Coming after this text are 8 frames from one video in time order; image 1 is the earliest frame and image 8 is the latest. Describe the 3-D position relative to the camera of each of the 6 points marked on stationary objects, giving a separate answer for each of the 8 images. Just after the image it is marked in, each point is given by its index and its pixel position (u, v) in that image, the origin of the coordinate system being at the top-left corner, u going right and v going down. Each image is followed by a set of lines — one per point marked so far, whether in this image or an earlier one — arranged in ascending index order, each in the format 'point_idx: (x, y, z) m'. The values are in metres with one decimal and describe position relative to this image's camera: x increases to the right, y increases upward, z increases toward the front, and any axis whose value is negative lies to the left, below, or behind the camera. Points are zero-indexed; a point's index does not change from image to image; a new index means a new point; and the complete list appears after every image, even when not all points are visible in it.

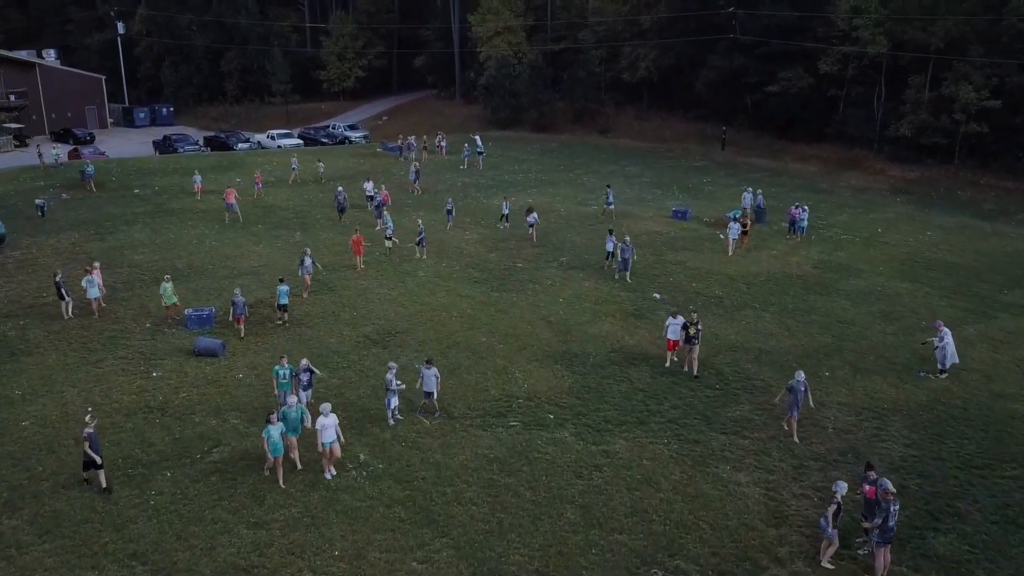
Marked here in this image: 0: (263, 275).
0: (-5.2, +0.3, +17.4) m
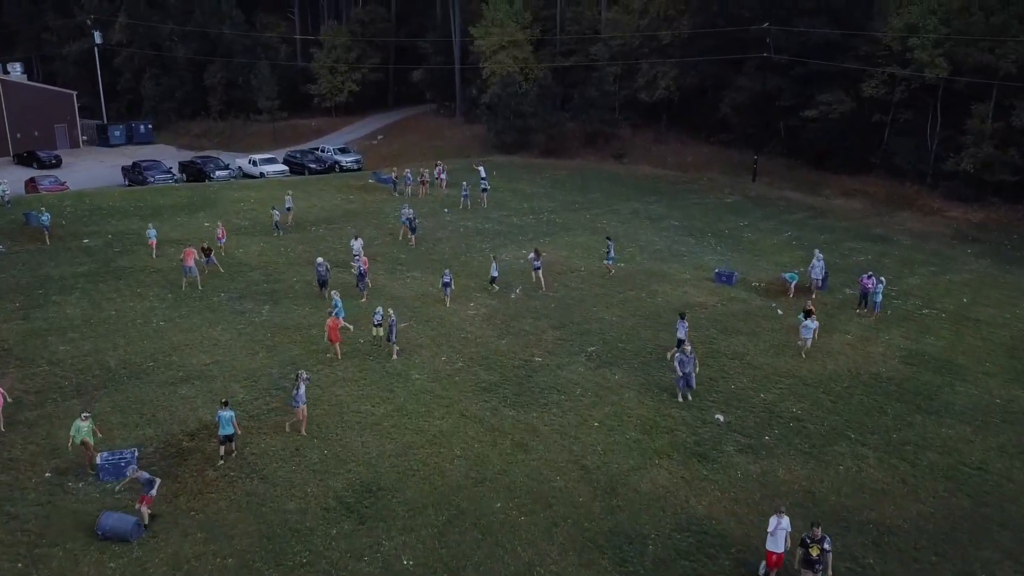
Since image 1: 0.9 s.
0: (-4.9, -1.5, +13.7) m
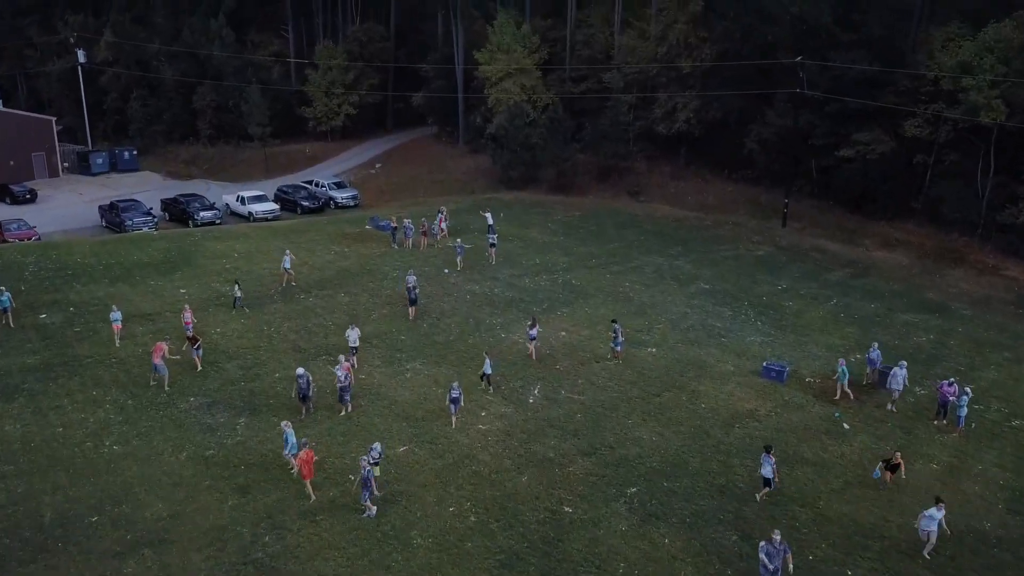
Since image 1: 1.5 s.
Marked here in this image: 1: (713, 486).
0: (-4.5, -3.5, +11.1) m
1: (+3.1, -3.1, +12.8) m
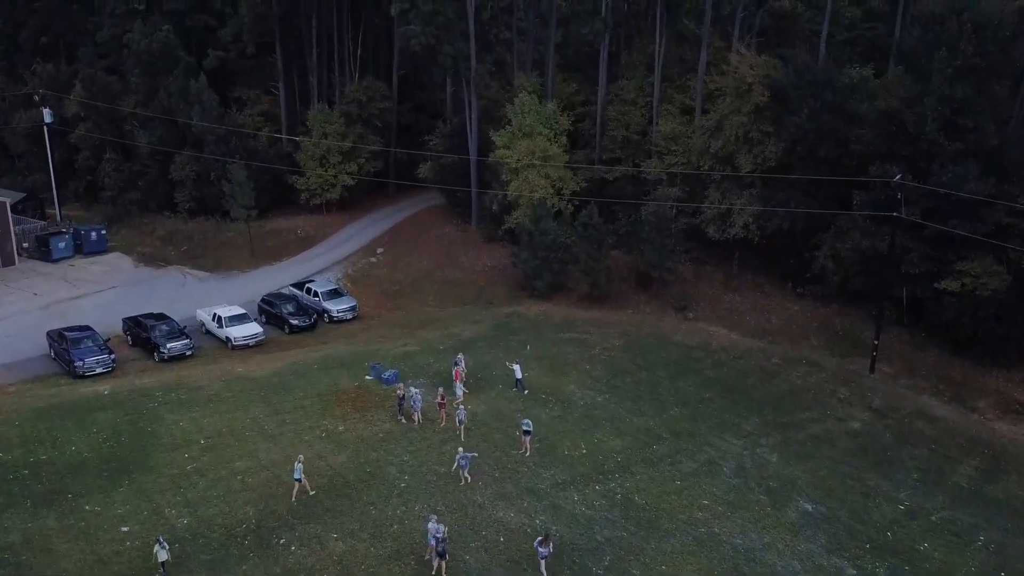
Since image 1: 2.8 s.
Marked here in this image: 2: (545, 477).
0: (-3.6, -8.2, +5.8) m
1: (+4.1, -7.8, +7.5) m
2: (+0.7, -4.4, +18.6) m
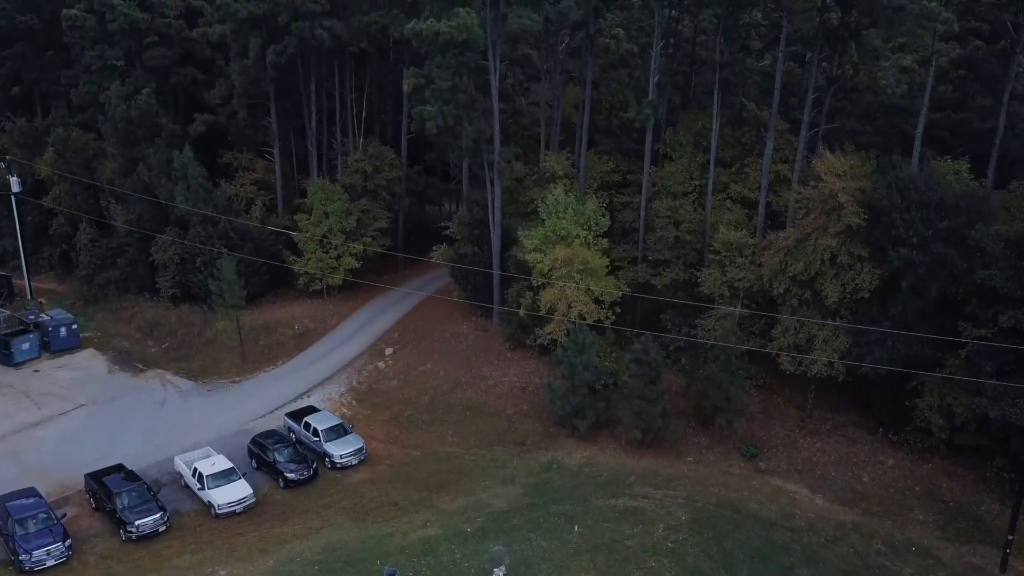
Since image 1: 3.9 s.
0: (-2.4, -12.6, +1.0) m
1: (+5.3, -12.2, +2.7) m
2: (+1.9, -8.8, +13.8) m
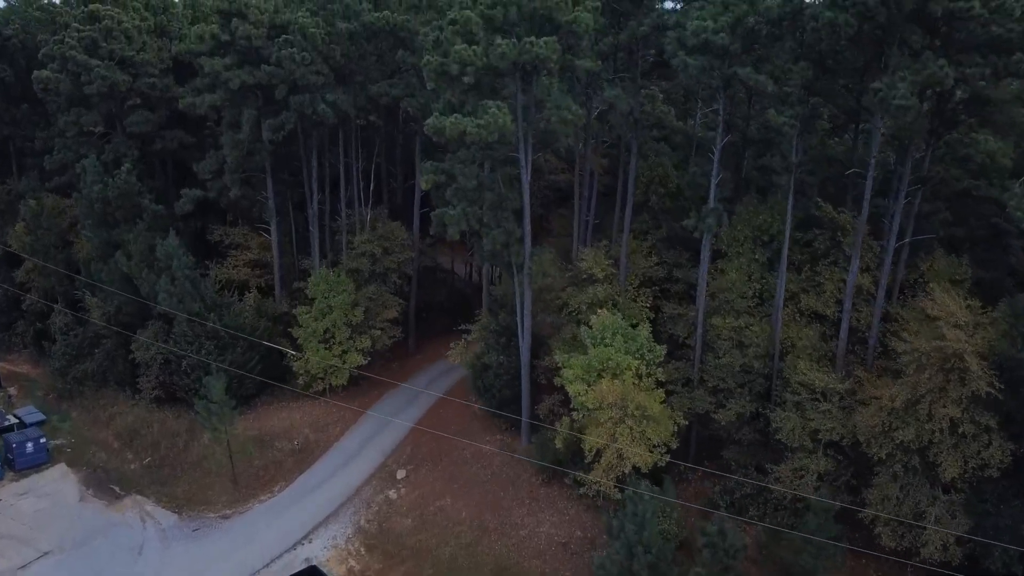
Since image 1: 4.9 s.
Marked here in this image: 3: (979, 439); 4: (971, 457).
0: (-1.2, -16.7, -3.4) m
1: (+6.4, -16.3, -1.6) m
2: (+3.0, -12.9, +9.4) m
3: (+10.9, -3.5, +19.3) m
4: (+10.7, -3.9, +19.2) m
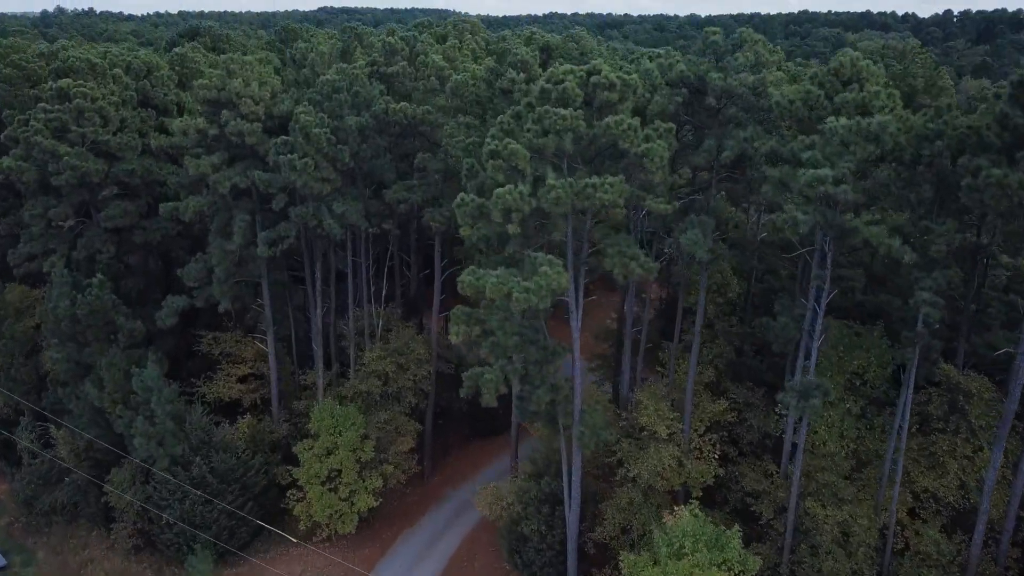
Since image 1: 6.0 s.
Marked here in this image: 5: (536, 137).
0: (+0.1, -21.2, -8.2) m
1: (+7.7, -20.8, -6.4) m
2: (+4.3, -17.4, +4.6) m
3: (+12.1, -8.1, +14.5) m
4: (+12.0, -8.5, +14.4) m
5: (+0.6, +3.4, +19.0) m
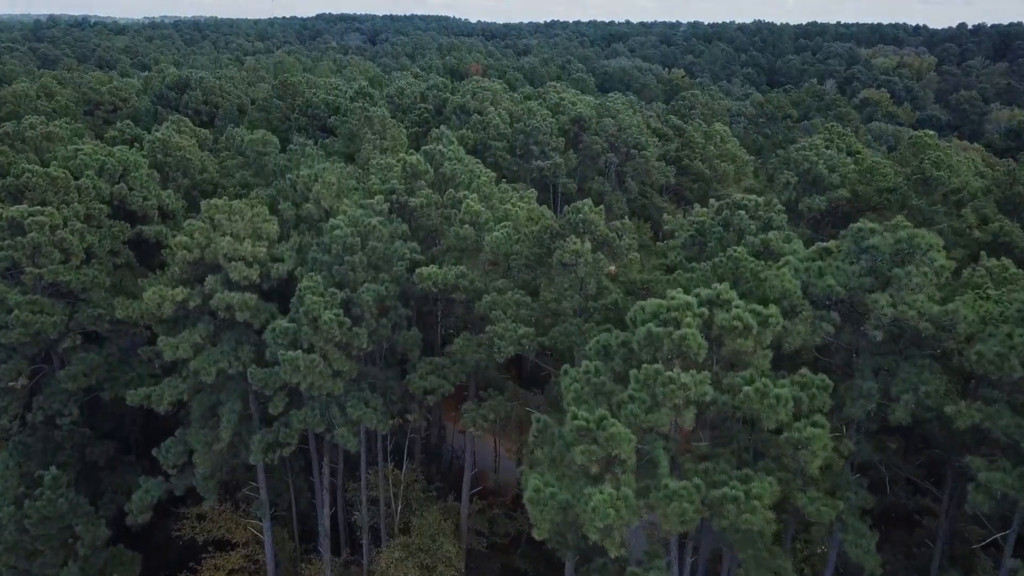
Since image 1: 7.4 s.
0: (+1.7, -26.7, -13.8) m
1: (+9.3, -26.3, -12.1) m
2: (+5.9, -22.9, -1.0) m
3: (+13.7, -13.5, +8.8) m
4: (+13.5, -14.0, +8.7) m
5: (+2.1, -2.0, +13.4) m
